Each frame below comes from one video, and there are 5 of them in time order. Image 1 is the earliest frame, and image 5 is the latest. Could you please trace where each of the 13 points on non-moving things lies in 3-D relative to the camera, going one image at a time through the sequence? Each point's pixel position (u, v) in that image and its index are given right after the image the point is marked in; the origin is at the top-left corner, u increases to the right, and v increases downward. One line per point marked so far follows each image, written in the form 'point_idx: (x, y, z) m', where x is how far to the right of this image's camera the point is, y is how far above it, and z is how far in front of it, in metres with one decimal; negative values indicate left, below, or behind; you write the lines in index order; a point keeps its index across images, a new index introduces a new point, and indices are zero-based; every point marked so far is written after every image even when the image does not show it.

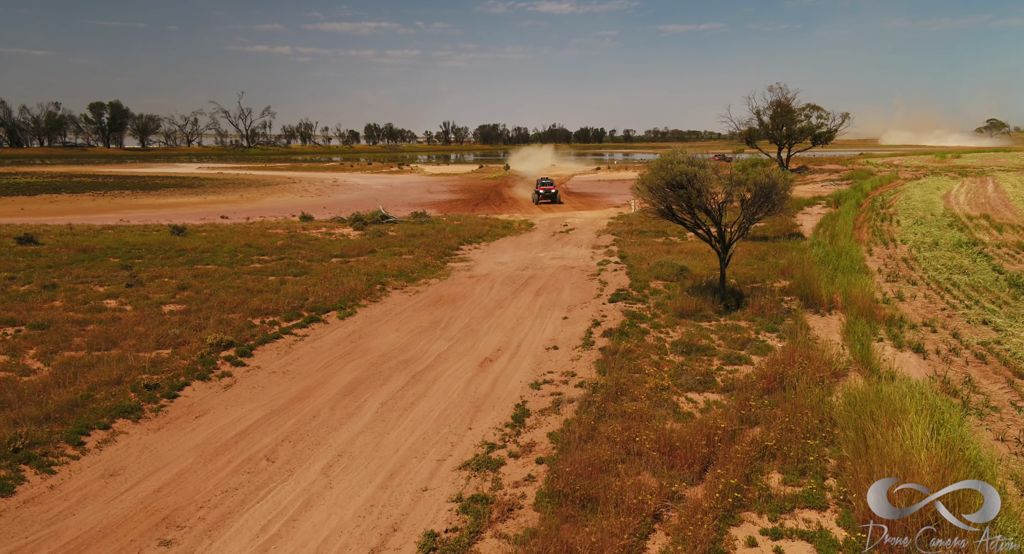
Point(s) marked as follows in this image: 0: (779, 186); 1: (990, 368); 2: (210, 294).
0: (+6.1, +2.1, +15.2) m
1: (+7.8, -1.5, +10.7) m
2: (-6.9, -0.4, +15.0) m
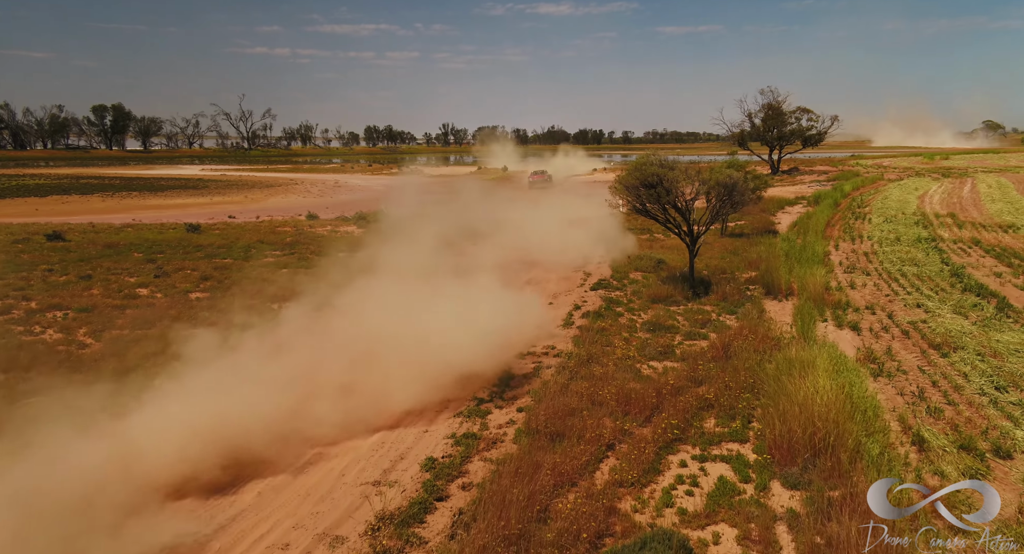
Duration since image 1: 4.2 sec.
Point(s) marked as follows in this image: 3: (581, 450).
0: (+5.8, +2.4, +17.0) m
1: (+7.6, -1.2, +12.5) m
2: (-7.1, -0.2, +16.8) m
3: (+0.9, -2.2, +8.4) m
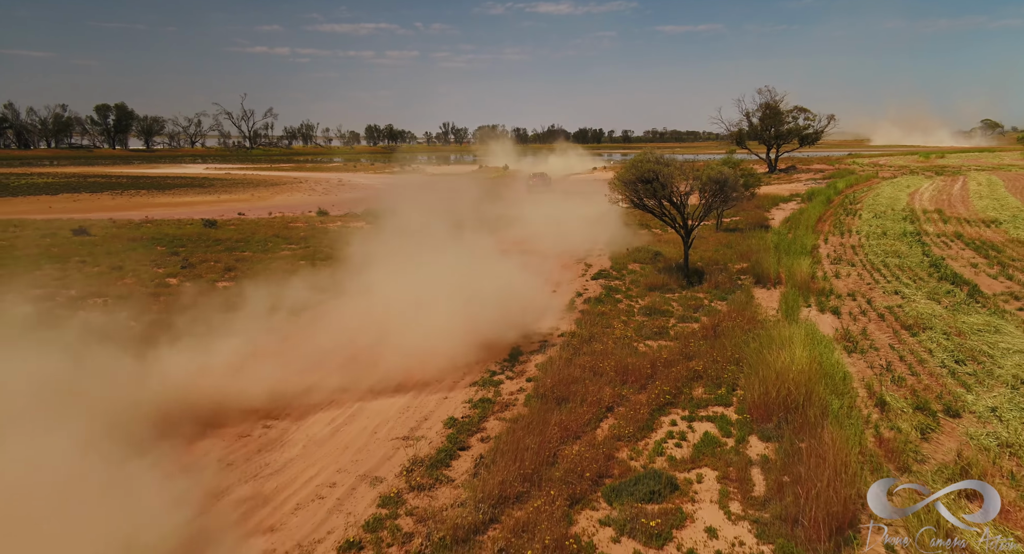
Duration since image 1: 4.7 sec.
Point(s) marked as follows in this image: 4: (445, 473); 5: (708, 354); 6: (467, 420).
0: (+6.0, +2.6, +18.1) m
1: (+7.7, -0.9, +13.6) m
2: (-7.0, +0.1, +17.9) m
3: (+1.1, -1.9, +9.6) m
4: (-0.9, -2.5, +8.7) m
5: (+3.4, -1.3, +11.5) m
6: (-0.7, -2.1, +9.9) m
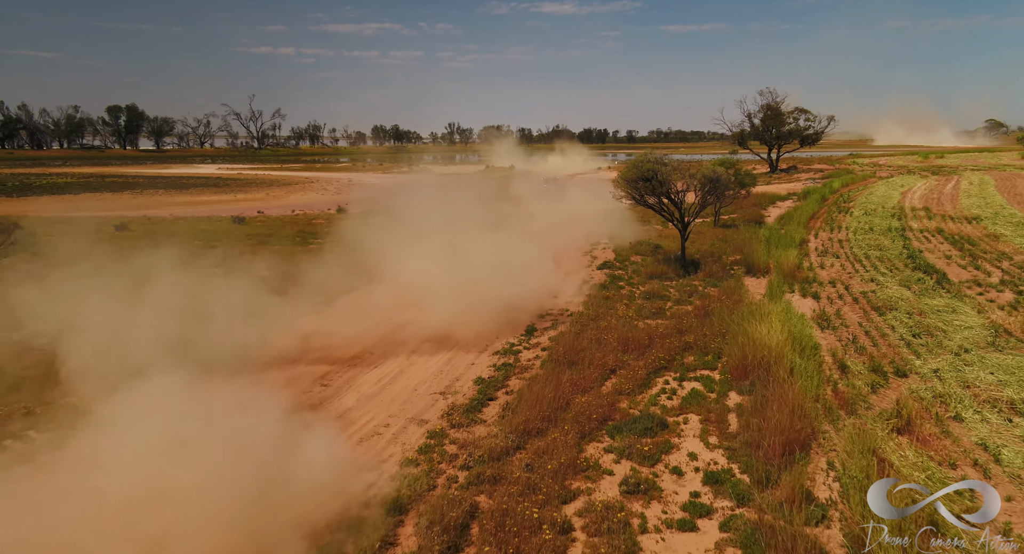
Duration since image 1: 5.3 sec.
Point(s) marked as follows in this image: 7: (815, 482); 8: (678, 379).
0: (+6.4, +2.9, +19.8) m
1: (+8.1, -0.6, +15.3) m
2: (-6.6, +0.4, +19.8) m
3: (+1.4, -1.6, +11.4) m
4: (-0.5, -2.2, +10.5) m
5: (+3.7, -1.0, +13.3) m
6: (-0.4, -1.8, +11.6) m
7: (+3.9, -2.6, +8.6) m
8: (+2.8, -1.8, +11.3) m
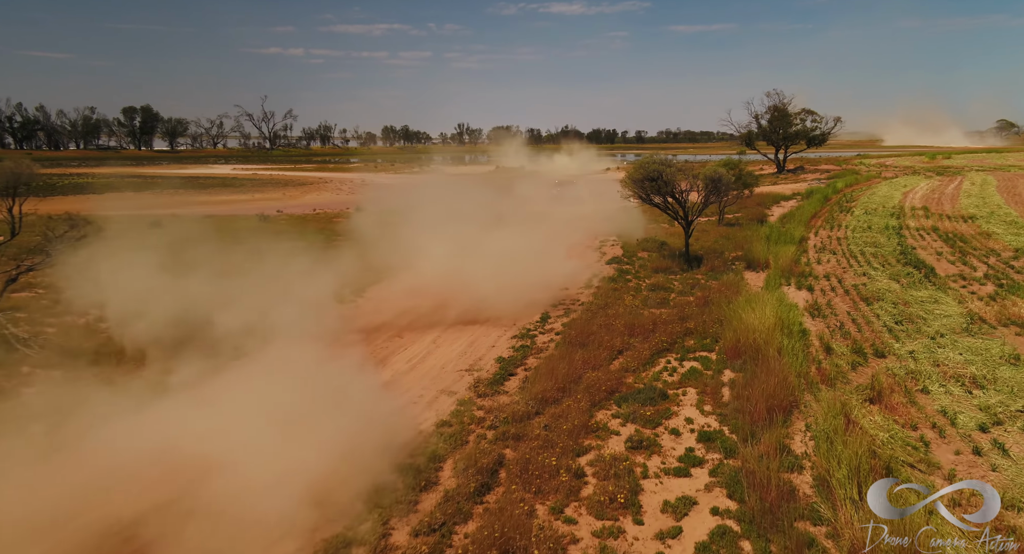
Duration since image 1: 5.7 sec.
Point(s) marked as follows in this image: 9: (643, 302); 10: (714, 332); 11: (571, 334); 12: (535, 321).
0: (+6.8, +3.1, +21.1) m
1: (+8.4, -0.5, +16.5) m
2: (-6.2, +0.6, +21.1) m
3: (+1.7, -1.5, +12.6) m
4: (-0.2, -2.0, +11.8) m
5: (+4.1, -0.9, +14.5) m
6: (0.0, -1.6, +12.9) m
7: (+4.2, -2.4, +9.8) m
8: (+3.2, -1.6, +12.6) m
9: (+3.2, -0.6, +16.2) m
10: (+4.2, -1.1, +13.6) m
11: (+1.2, -1.2, +13.7) m
12: (+0.5, -1.0, +15.1) m
